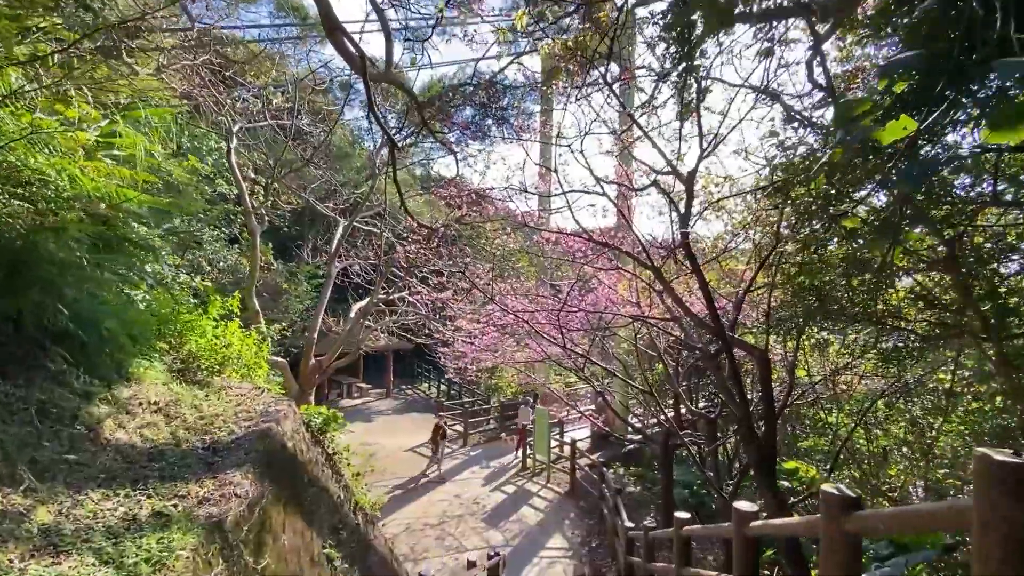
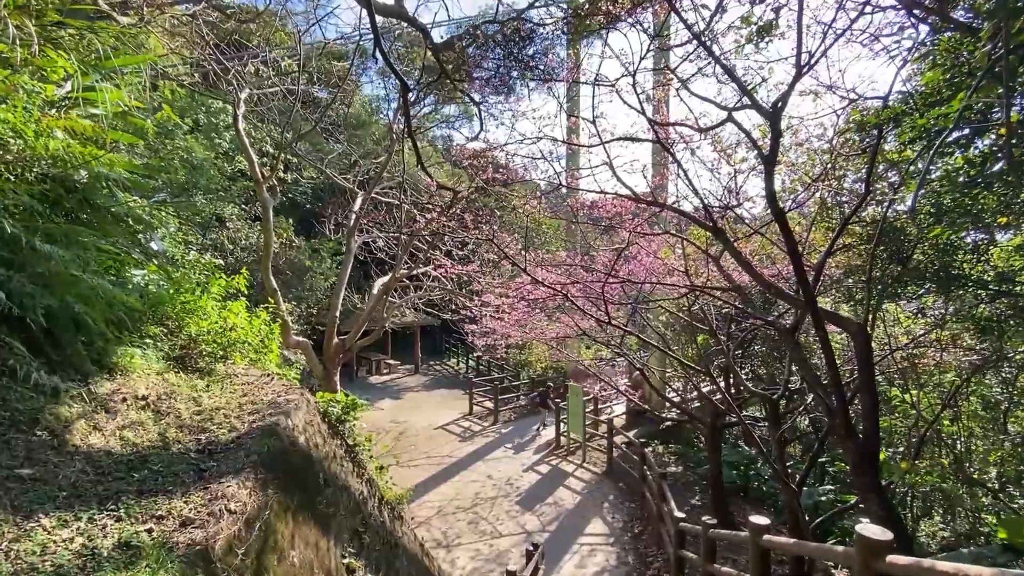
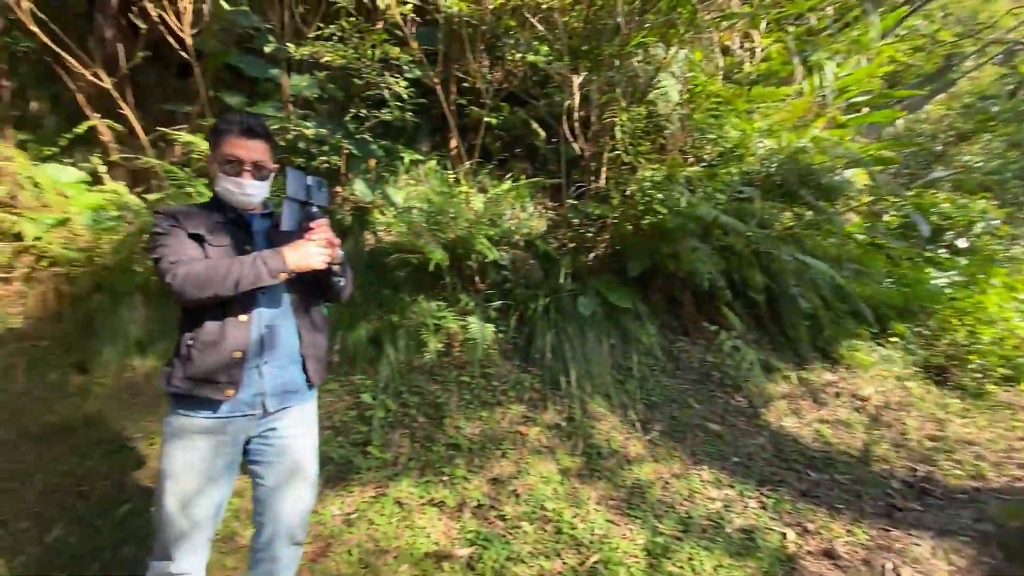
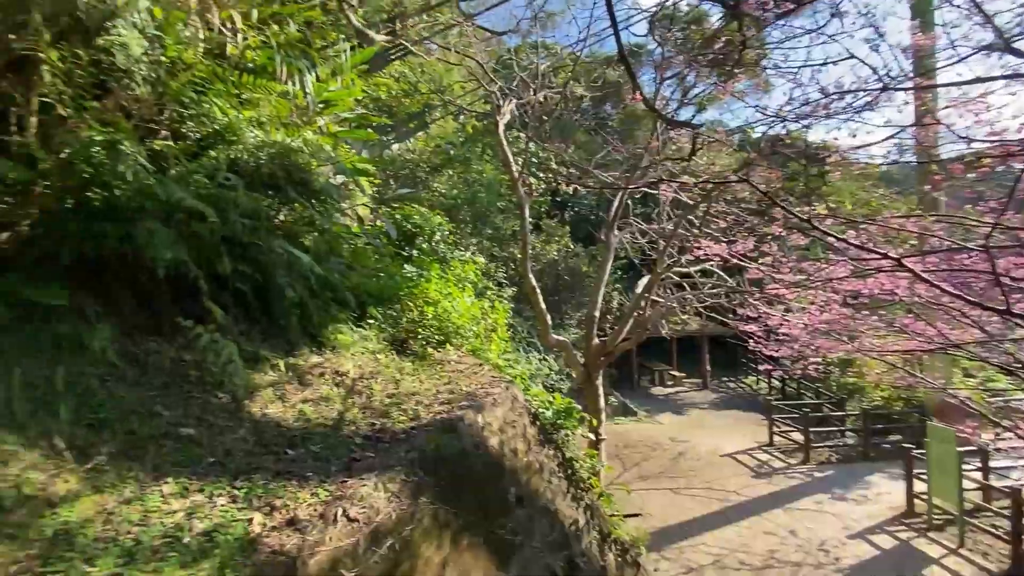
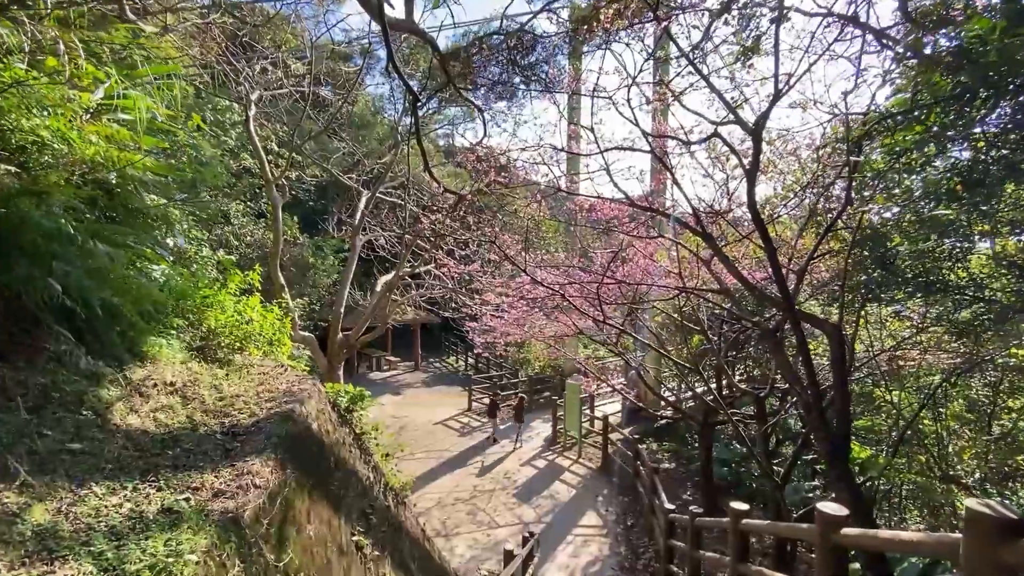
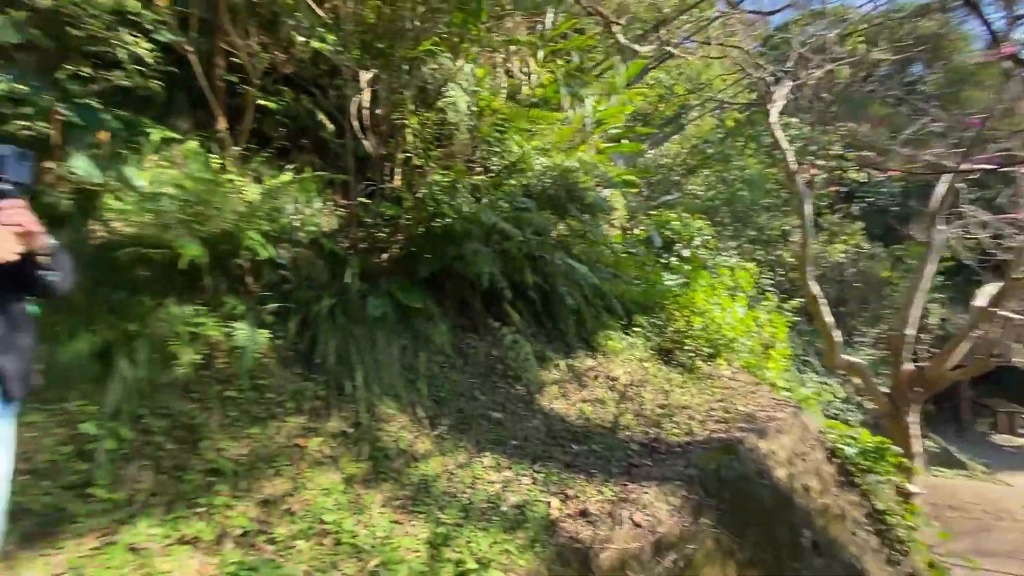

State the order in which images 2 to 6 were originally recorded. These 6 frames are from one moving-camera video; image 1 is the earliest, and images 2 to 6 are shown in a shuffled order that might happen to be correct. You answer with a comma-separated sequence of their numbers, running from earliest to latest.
5, 2, 4, 6, 3
